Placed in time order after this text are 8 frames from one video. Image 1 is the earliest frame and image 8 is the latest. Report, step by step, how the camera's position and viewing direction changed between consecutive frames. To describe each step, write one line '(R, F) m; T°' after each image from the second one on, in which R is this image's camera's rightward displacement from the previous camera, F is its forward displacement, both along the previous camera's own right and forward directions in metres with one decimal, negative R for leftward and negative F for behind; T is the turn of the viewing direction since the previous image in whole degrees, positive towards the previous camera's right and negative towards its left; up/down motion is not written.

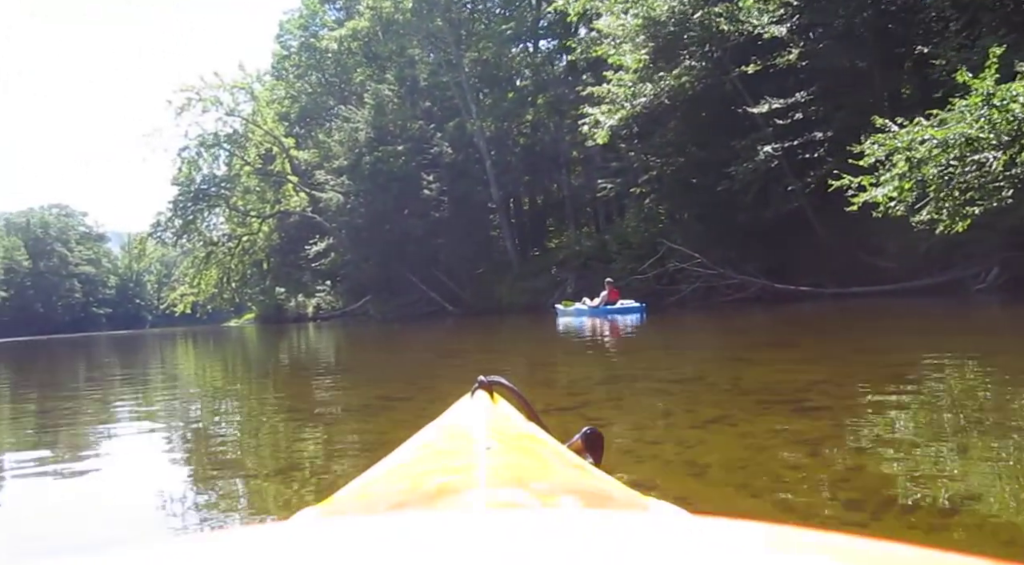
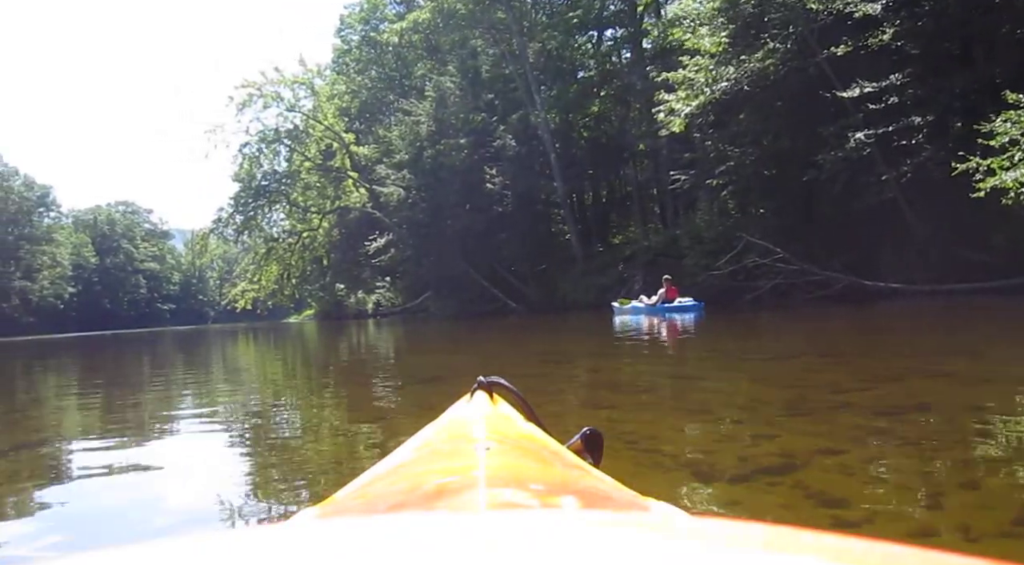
(-0.3, +0.7) m; -4°
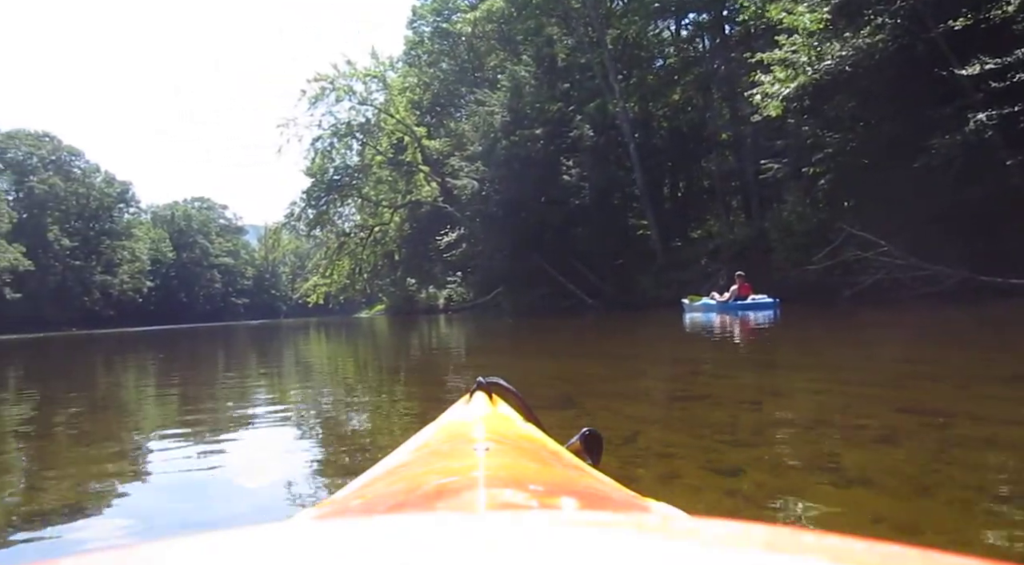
(-0.3, +0.8) m; -4°
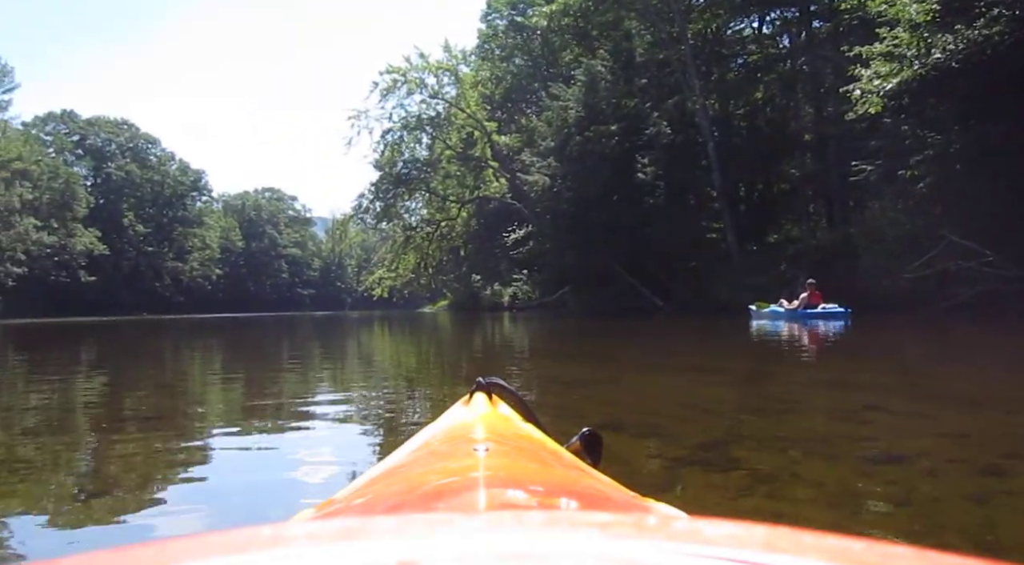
(-0.2, +0.6) m; -4°
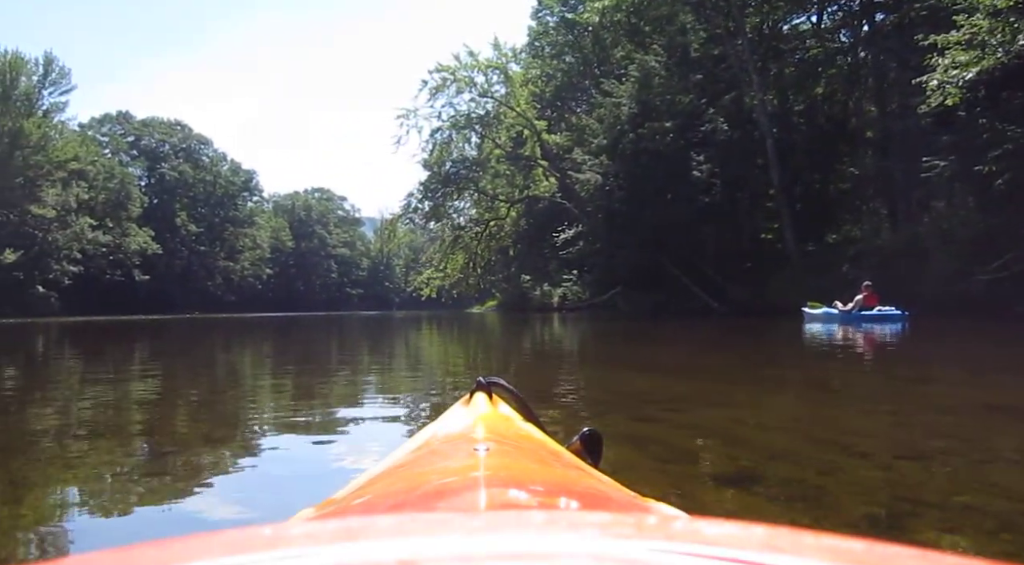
(-0.1, +0.4) m; -3°
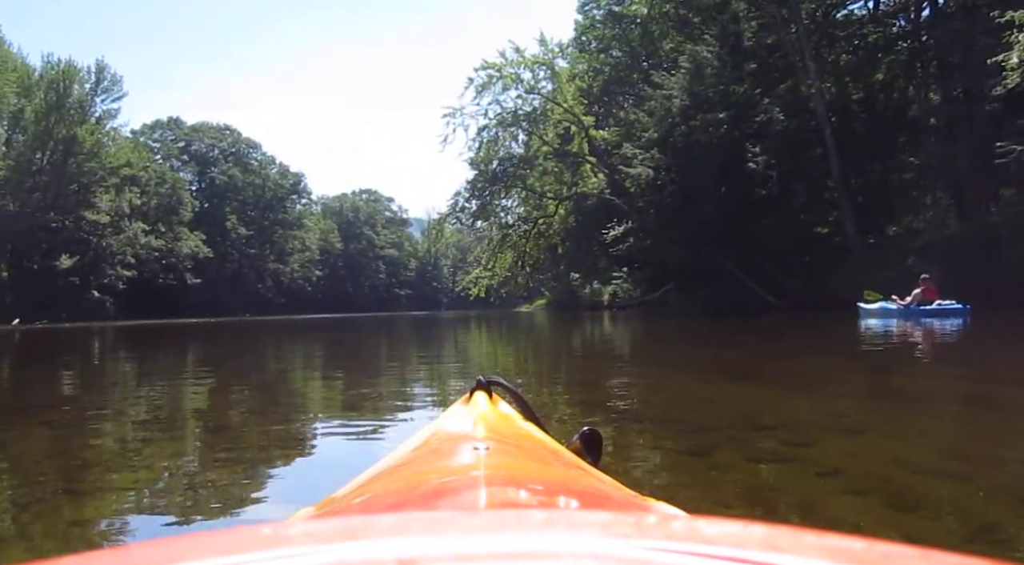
(-0.1, +0.4) m; -3°
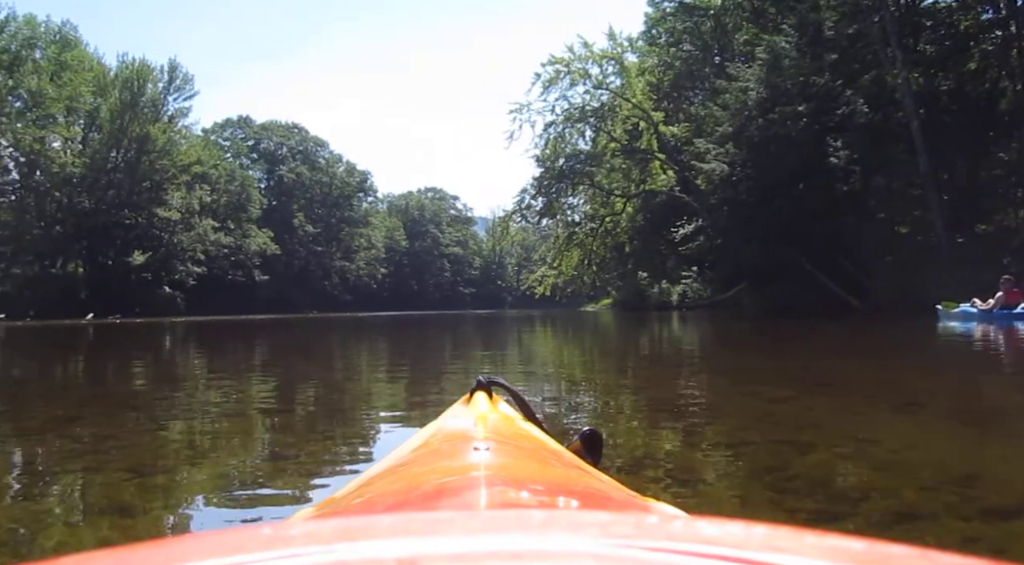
(-0.1, +0.5) m; -4°
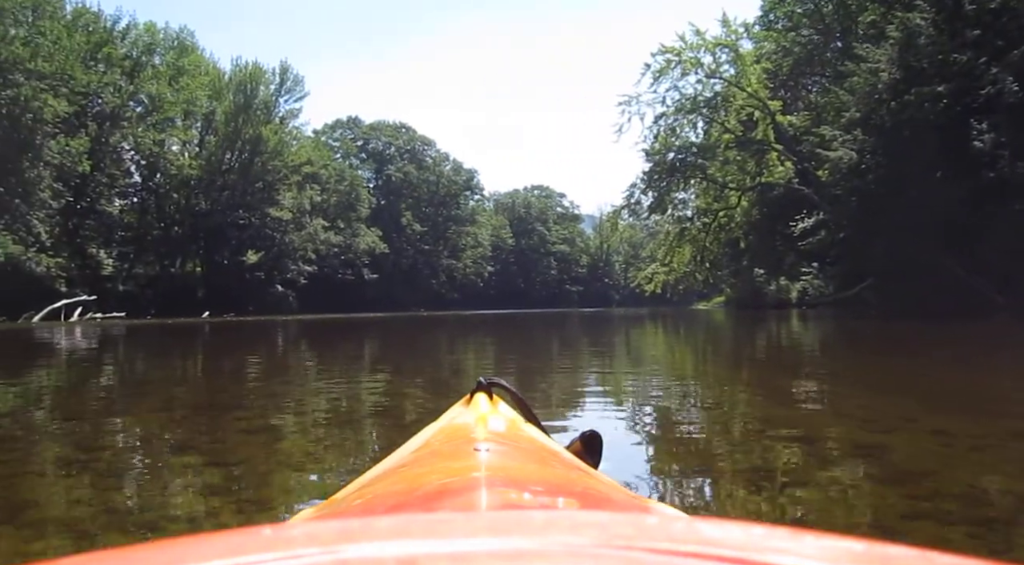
(-0.1, +0.7) m; -7°
